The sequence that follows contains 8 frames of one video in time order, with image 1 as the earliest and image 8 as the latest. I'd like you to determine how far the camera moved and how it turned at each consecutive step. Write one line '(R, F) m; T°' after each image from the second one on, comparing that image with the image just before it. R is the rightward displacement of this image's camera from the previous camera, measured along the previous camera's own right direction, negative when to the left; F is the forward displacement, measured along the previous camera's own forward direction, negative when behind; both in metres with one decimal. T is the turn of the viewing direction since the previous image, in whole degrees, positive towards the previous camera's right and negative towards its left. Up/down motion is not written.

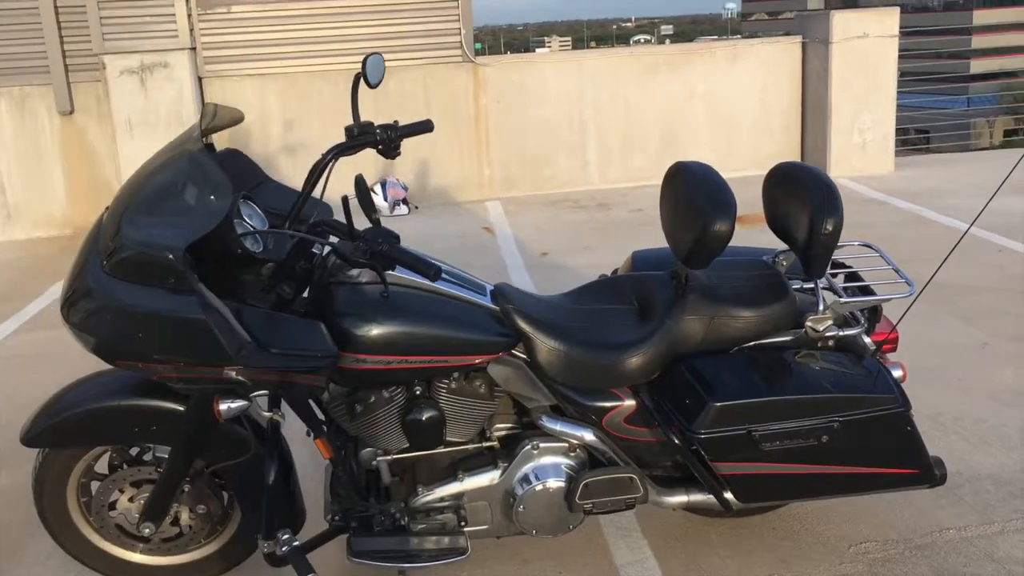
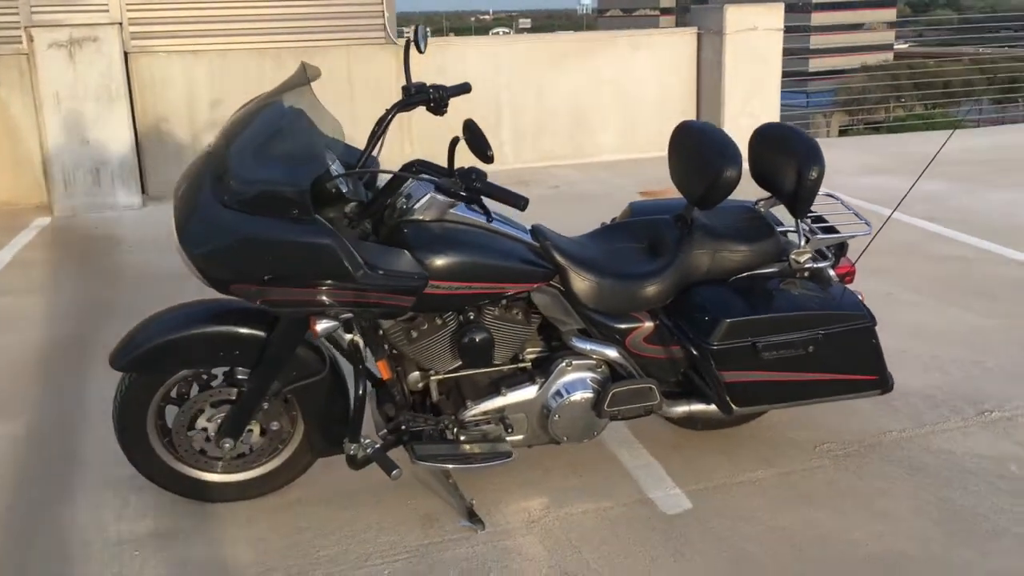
(-0.5, -0.4) m; +8°
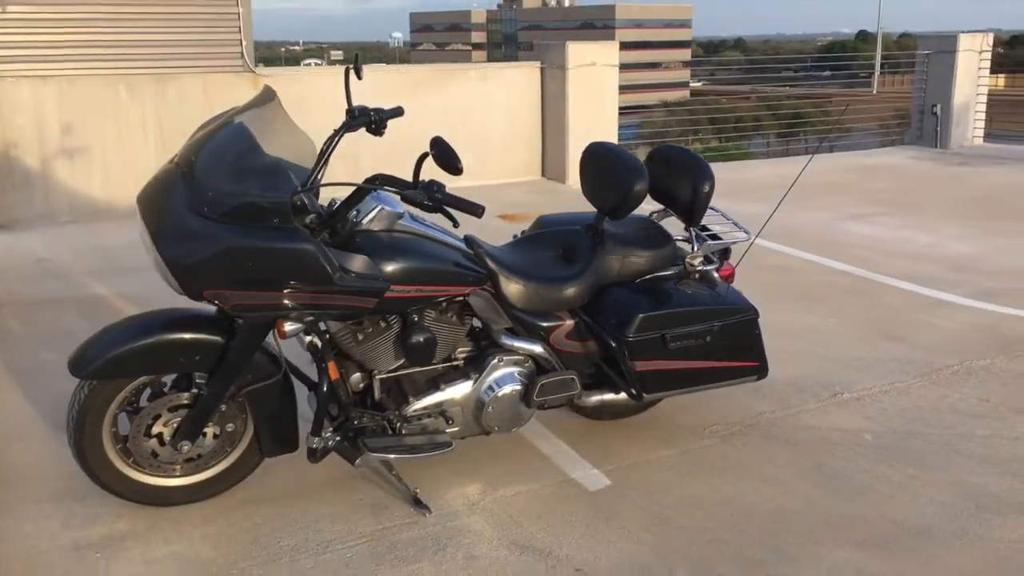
(-0.4, -0.3) m; +10°
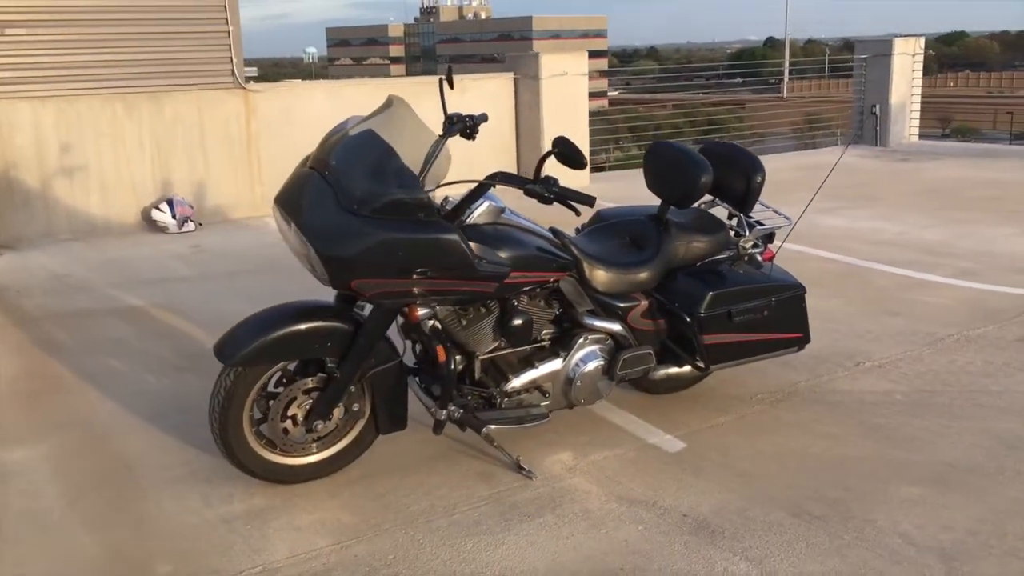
(-0.6, -0.4) m; +4°
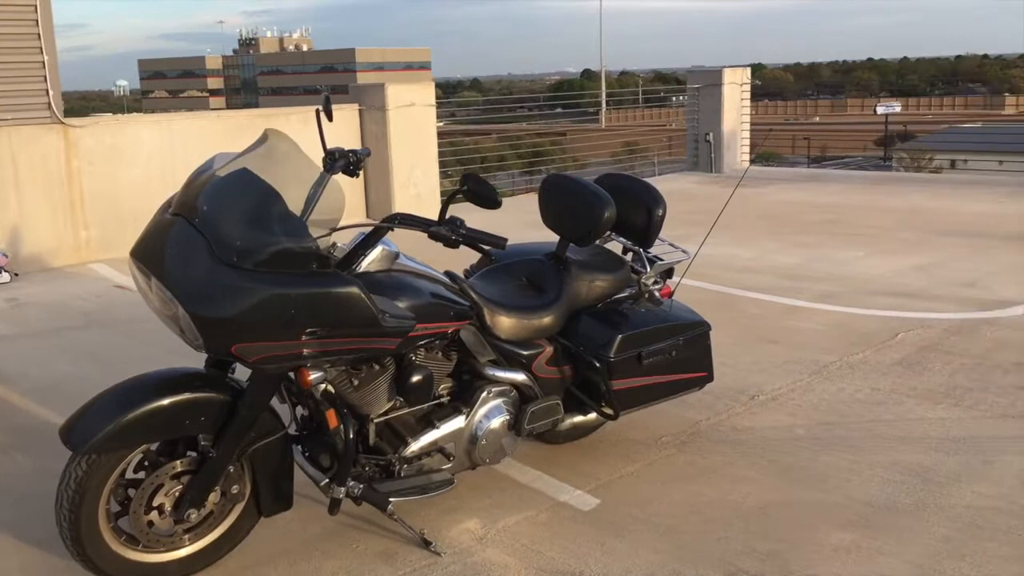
(-0.2, +0.4) m; +10°
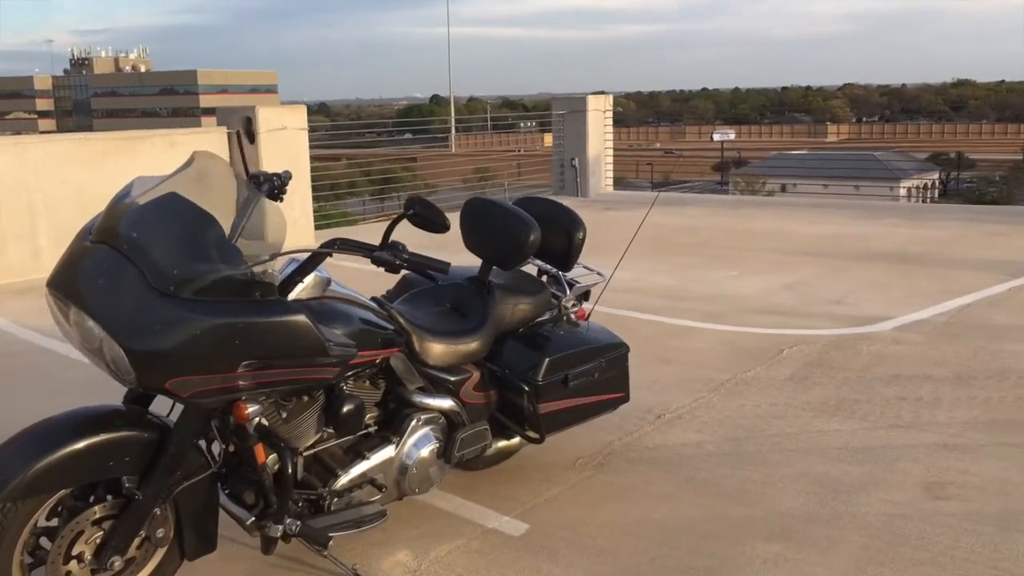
(-0.3, +0.1) m; +8°
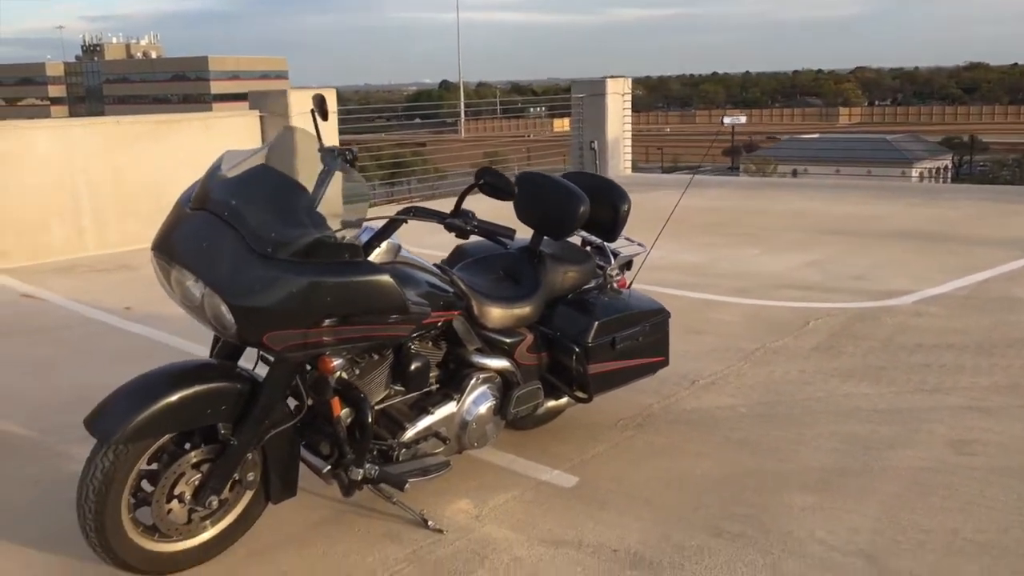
(-0.2, -0.2) m; -1°
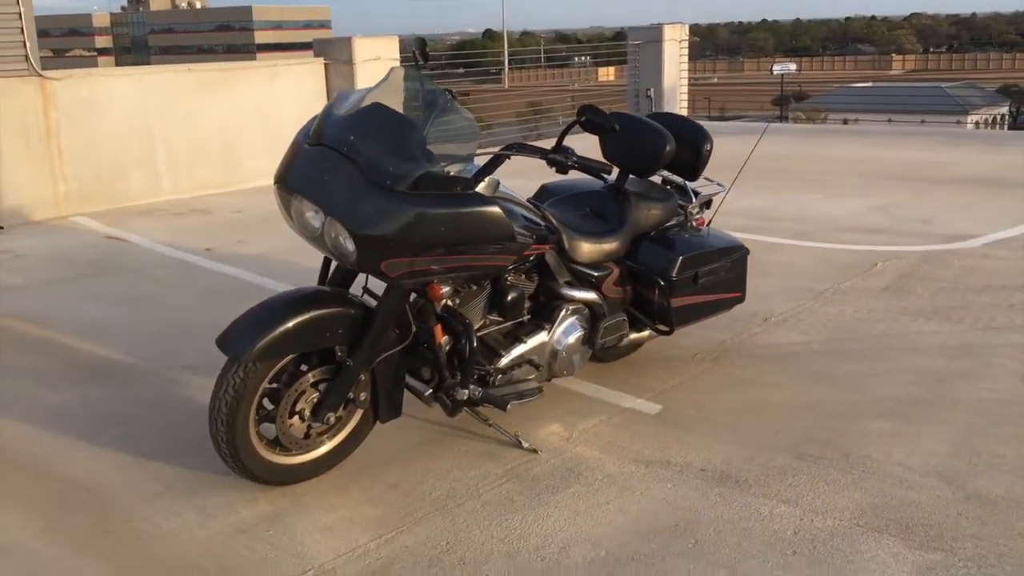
(-0.2, -0.2) m; -3°
